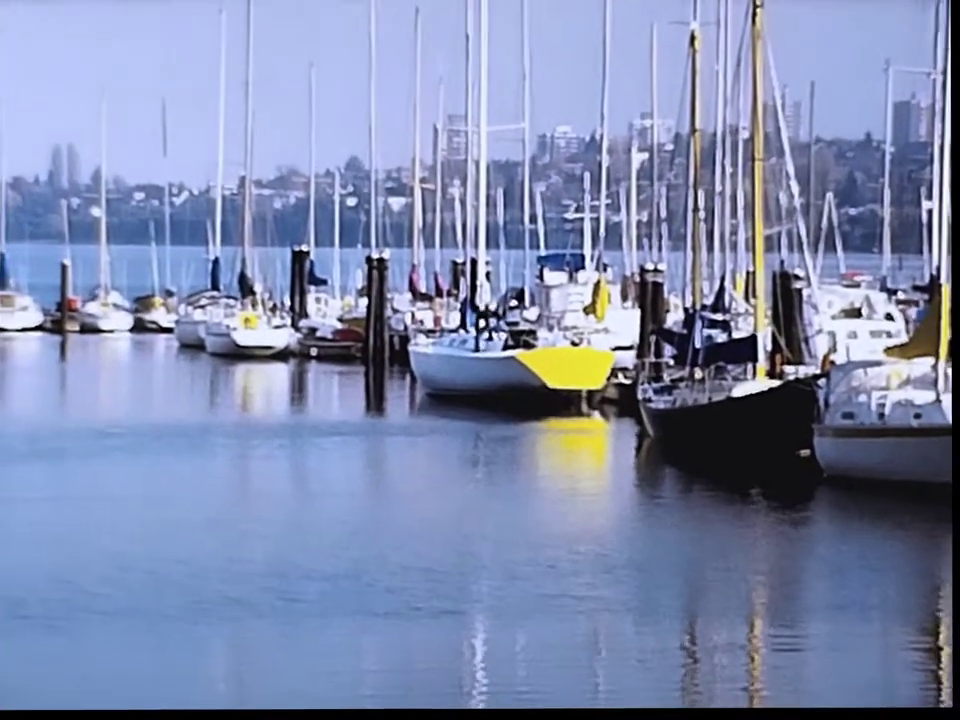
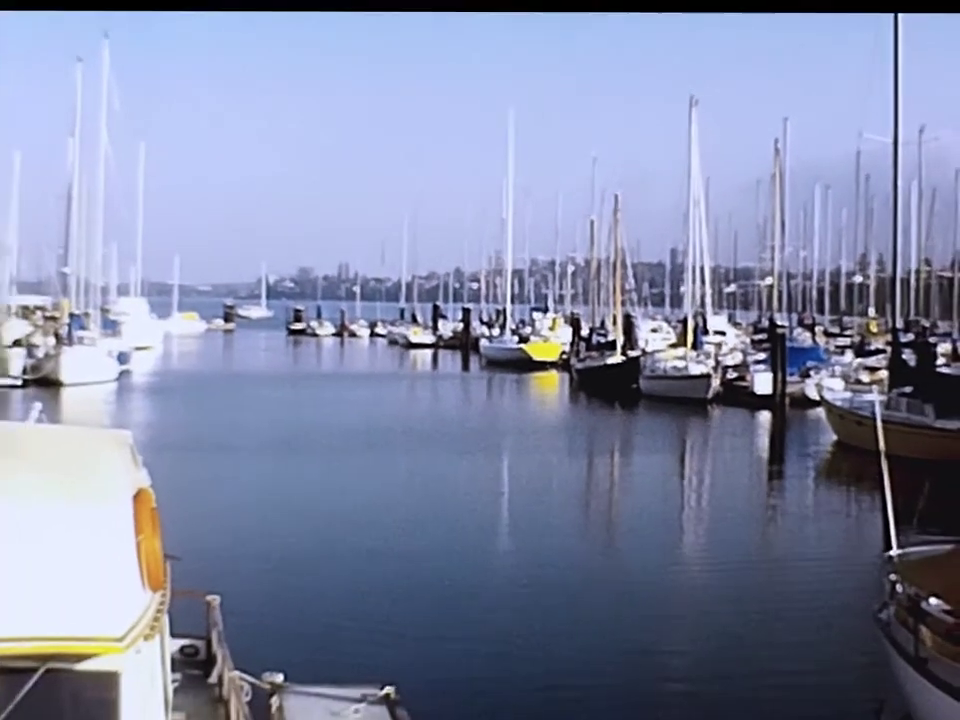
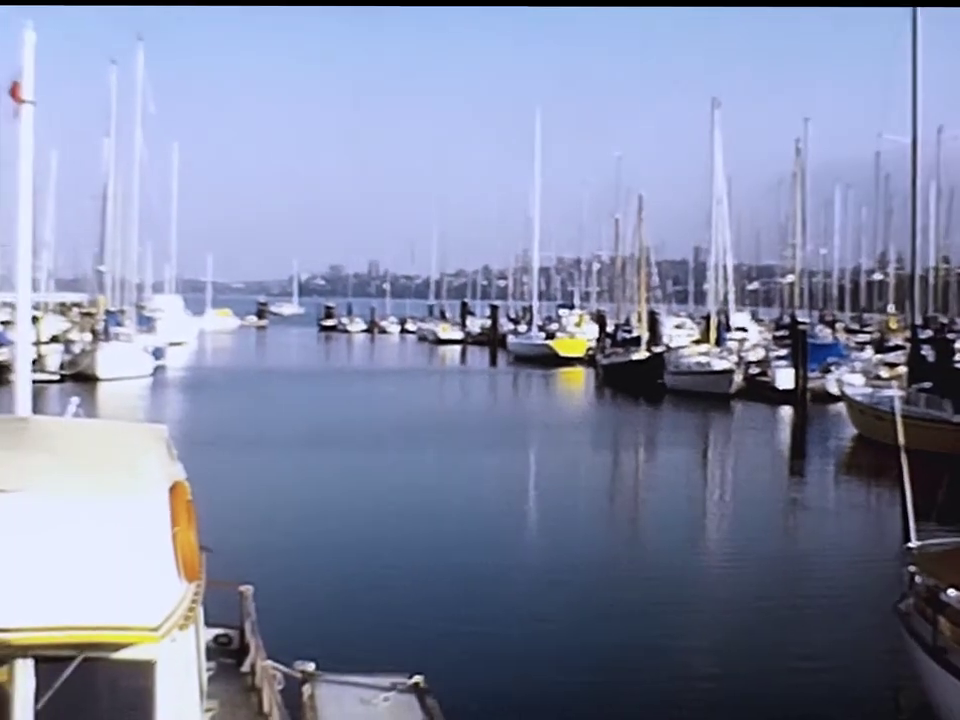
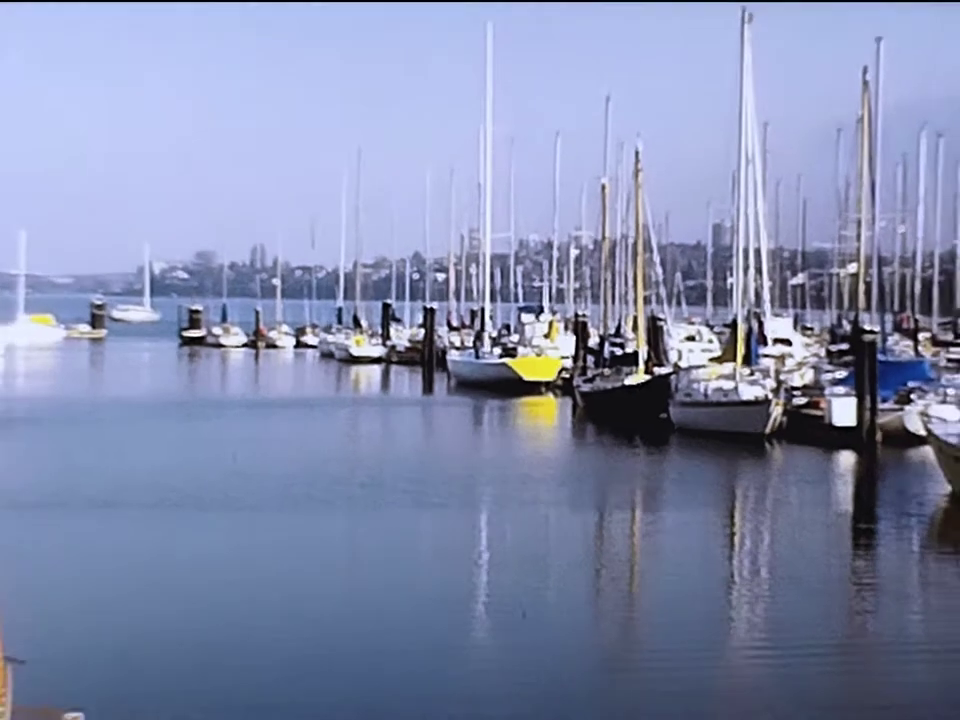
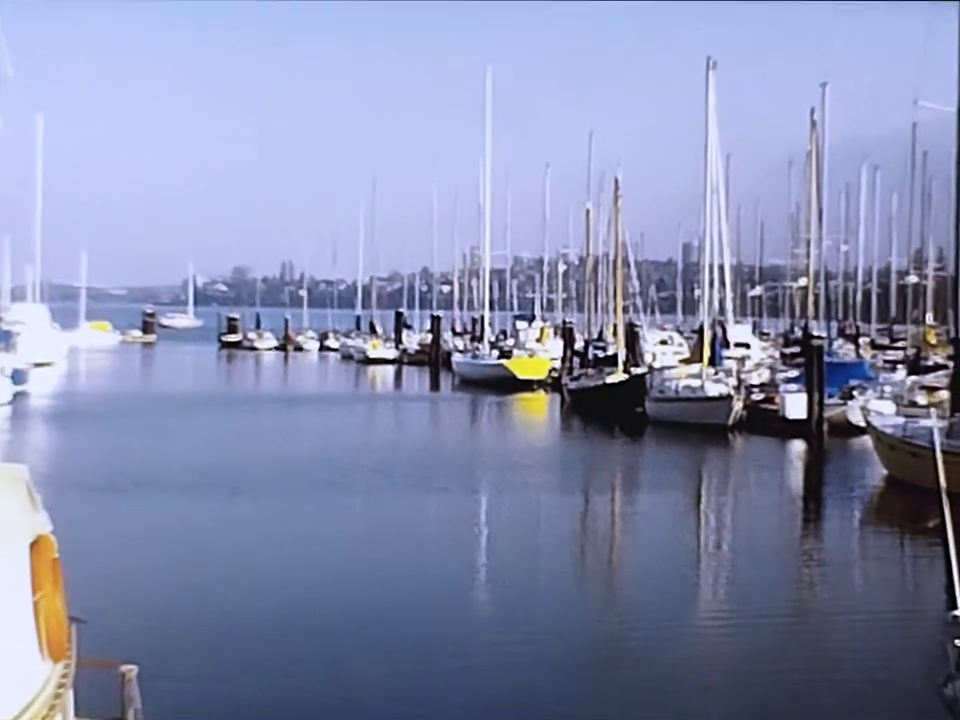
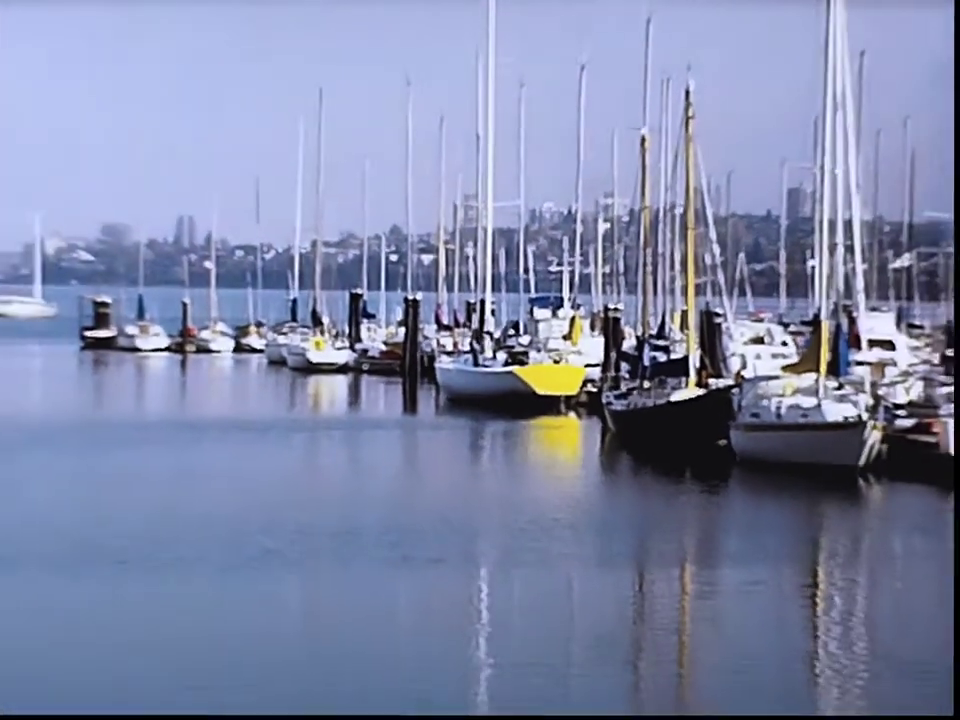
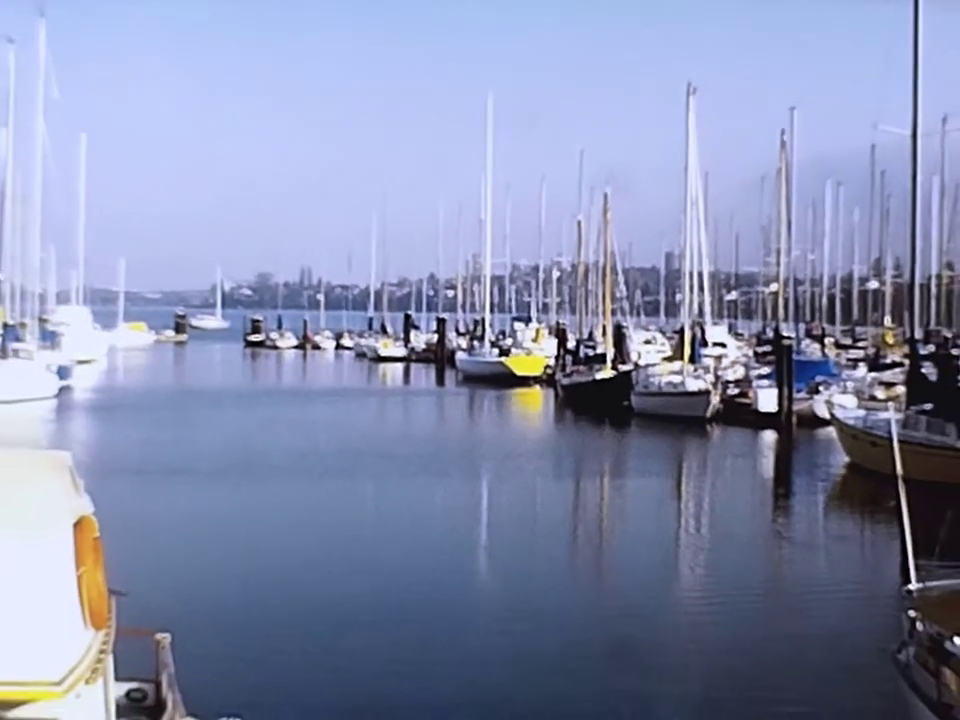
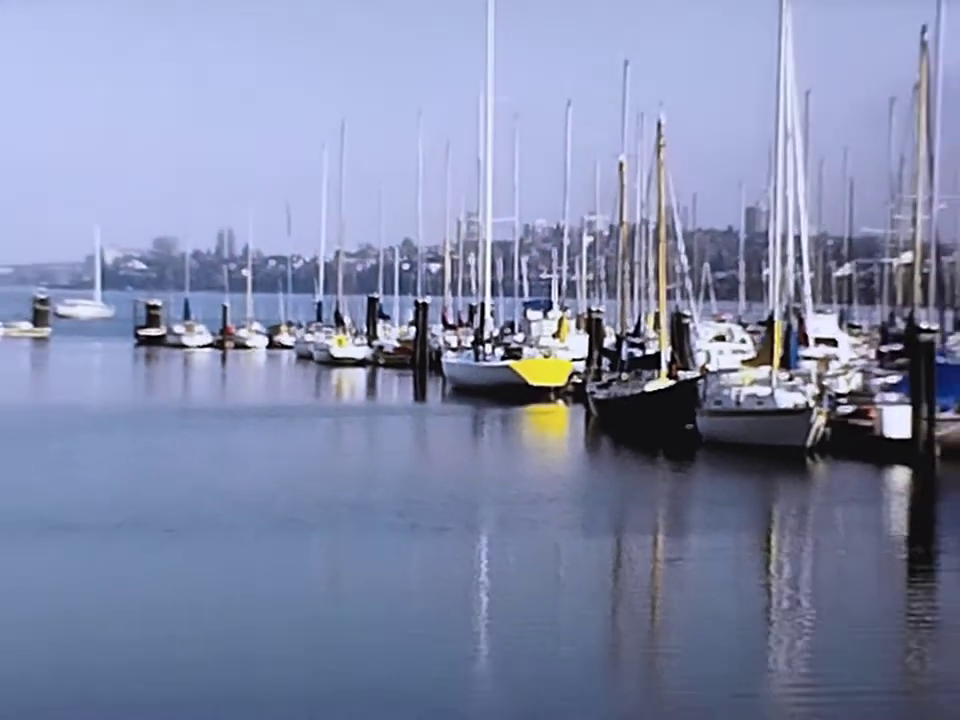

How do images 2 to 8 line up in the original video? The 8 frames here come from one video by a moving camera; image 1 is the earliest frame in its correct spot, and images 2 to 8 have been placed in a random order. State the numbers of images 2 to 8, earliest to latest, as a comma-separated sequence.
6, 8, 4, 5, 7, 2, 3
